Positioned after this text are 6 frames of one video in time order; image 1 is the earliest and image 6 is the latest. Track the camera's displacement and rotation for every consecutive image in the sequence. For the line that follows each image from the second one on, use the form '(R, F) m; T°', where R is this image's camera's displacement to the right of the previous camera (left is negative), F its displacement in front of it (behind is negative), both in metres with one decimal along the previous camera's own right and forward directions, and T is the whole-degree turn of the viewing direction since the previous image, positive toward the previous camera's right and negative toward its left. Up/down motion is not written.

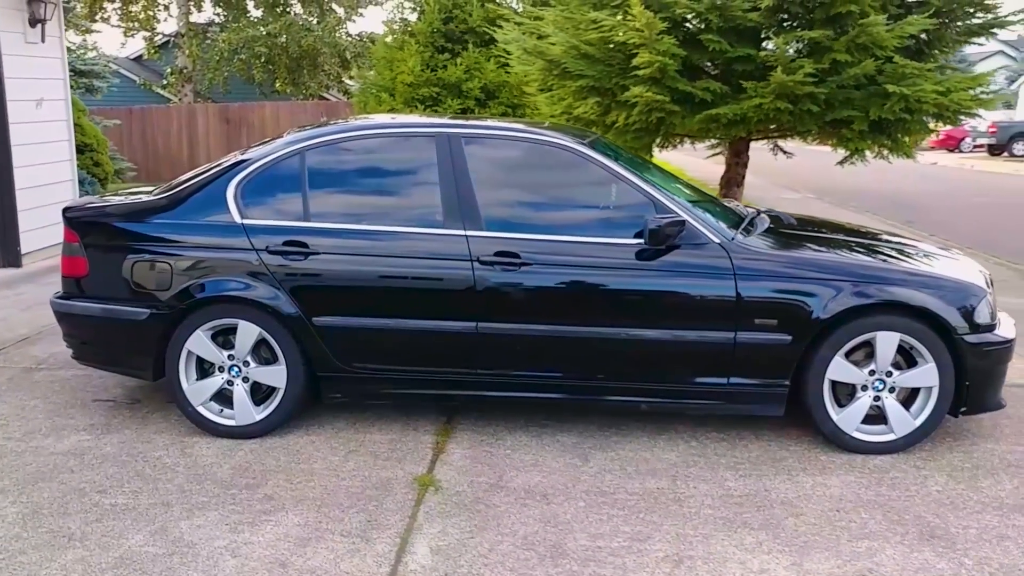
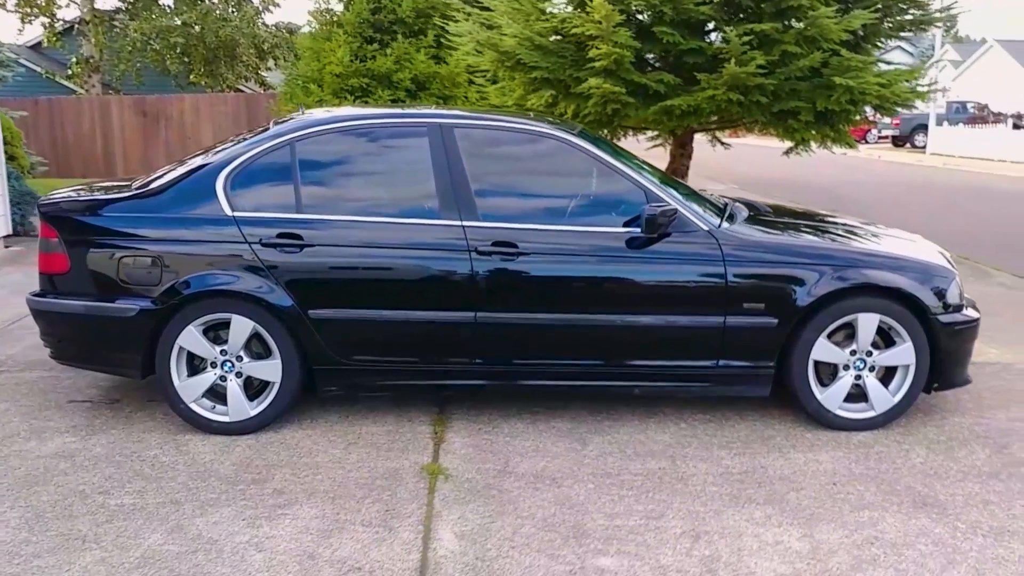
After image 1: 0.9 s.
(-0.4, -0.1) m; +5°
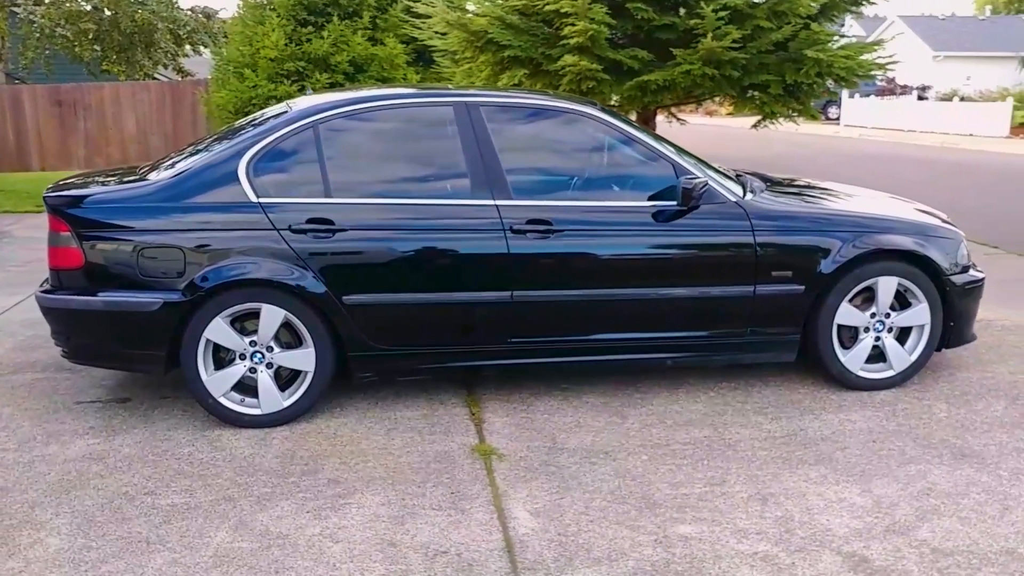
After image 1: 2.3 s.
(-0.6, 0.0) m; +5°
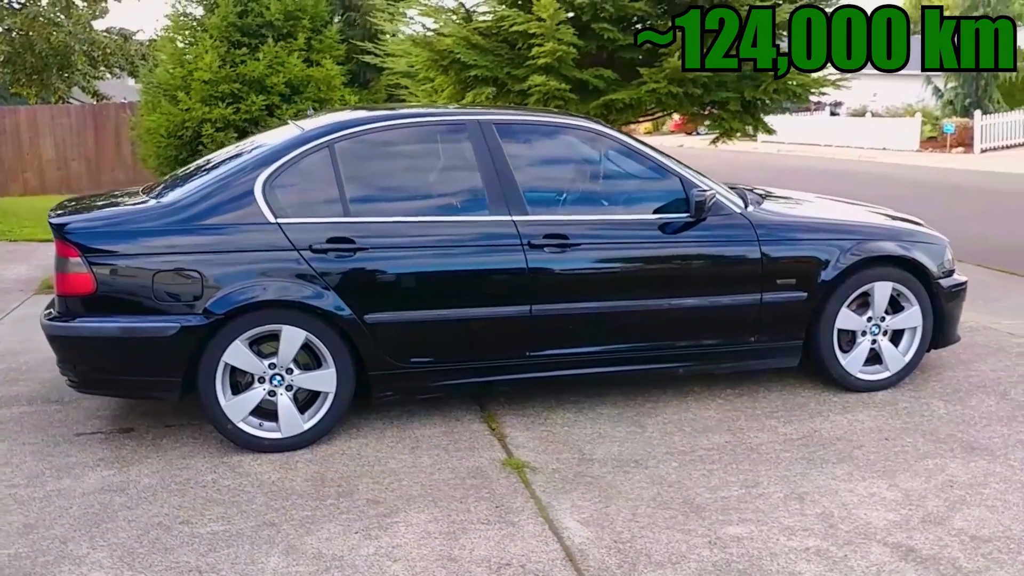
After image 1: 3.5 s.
(-0.5, 0.0) m; +5°
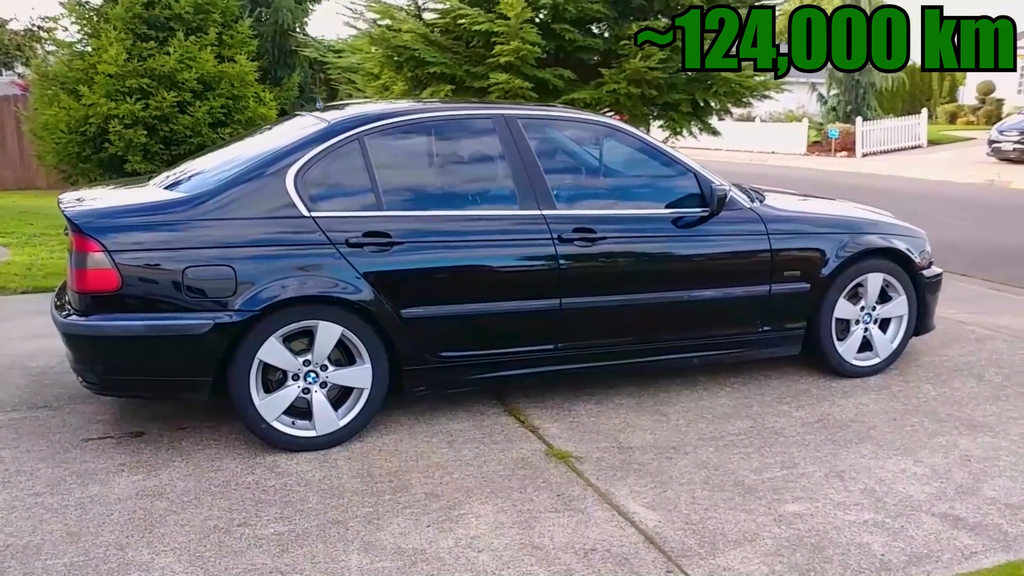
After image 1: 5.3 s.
(-0.7, 0.0) m; +7°
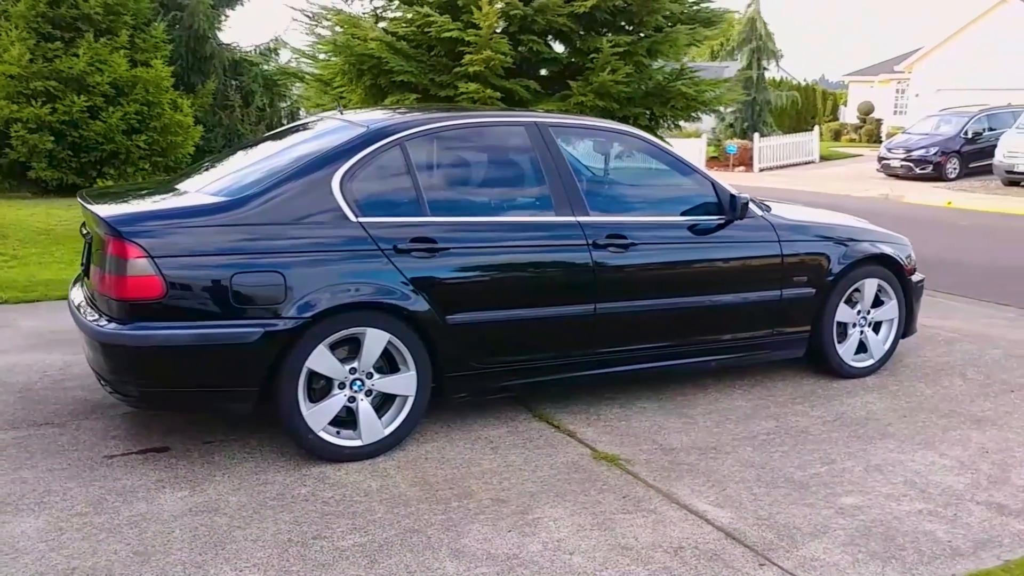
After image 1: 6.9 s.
(-0.7, 0.0) m; +7°
